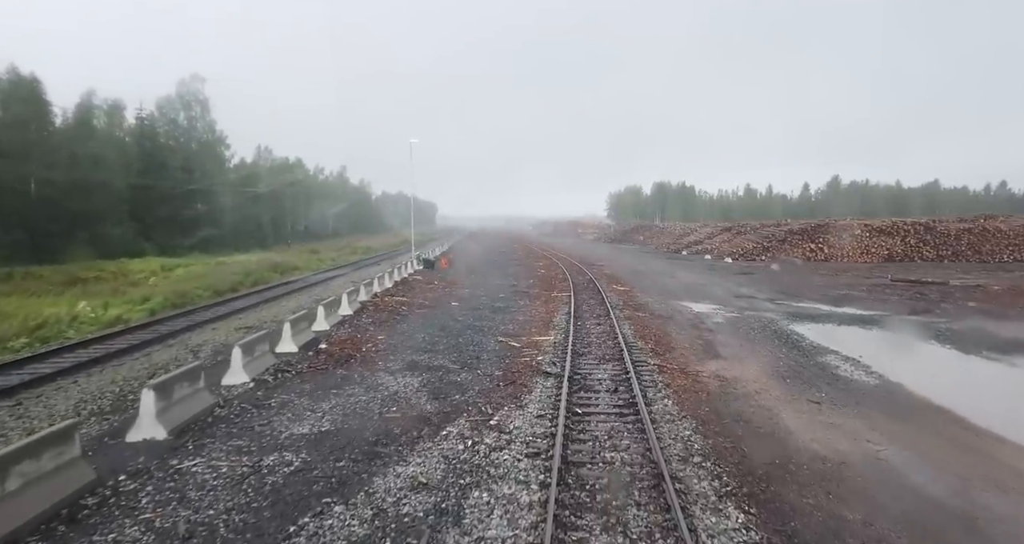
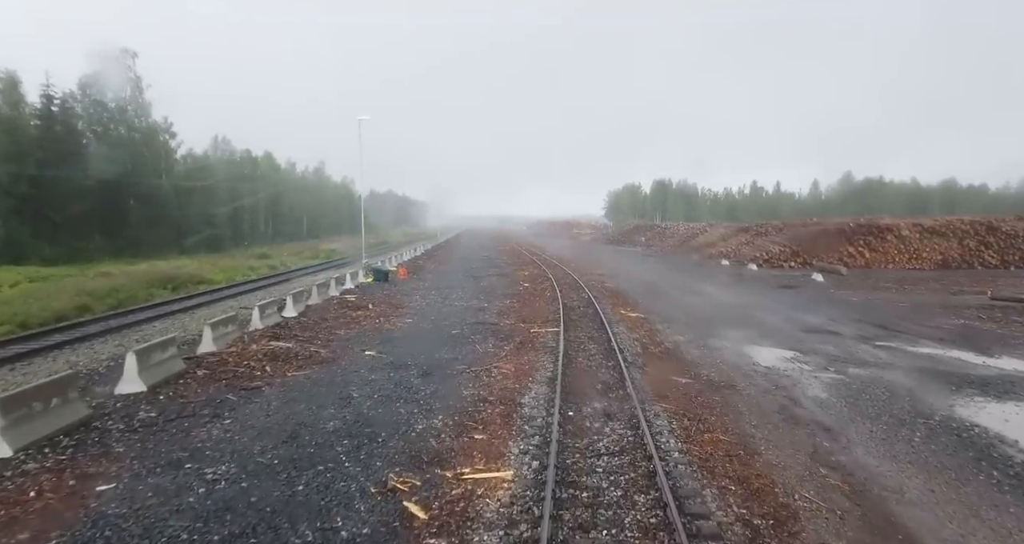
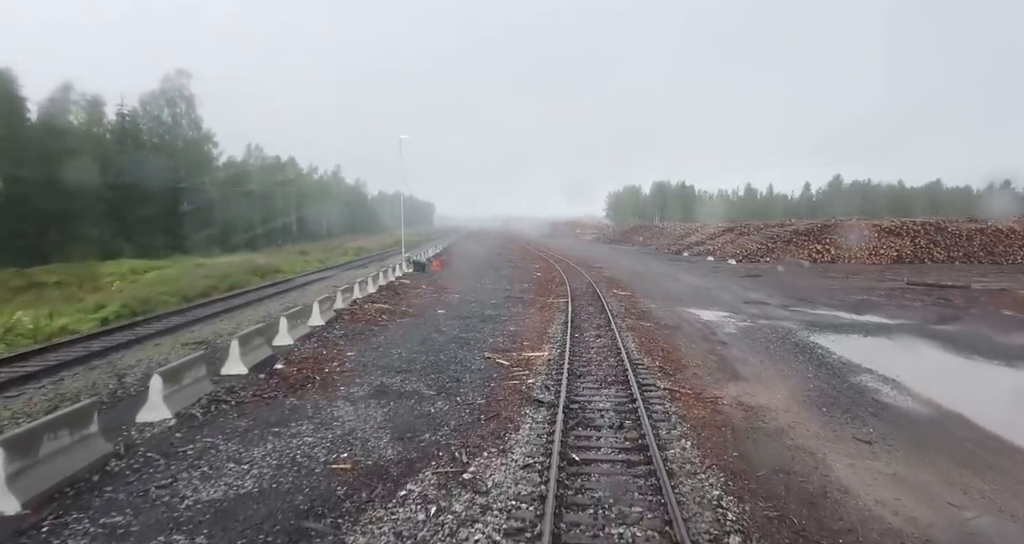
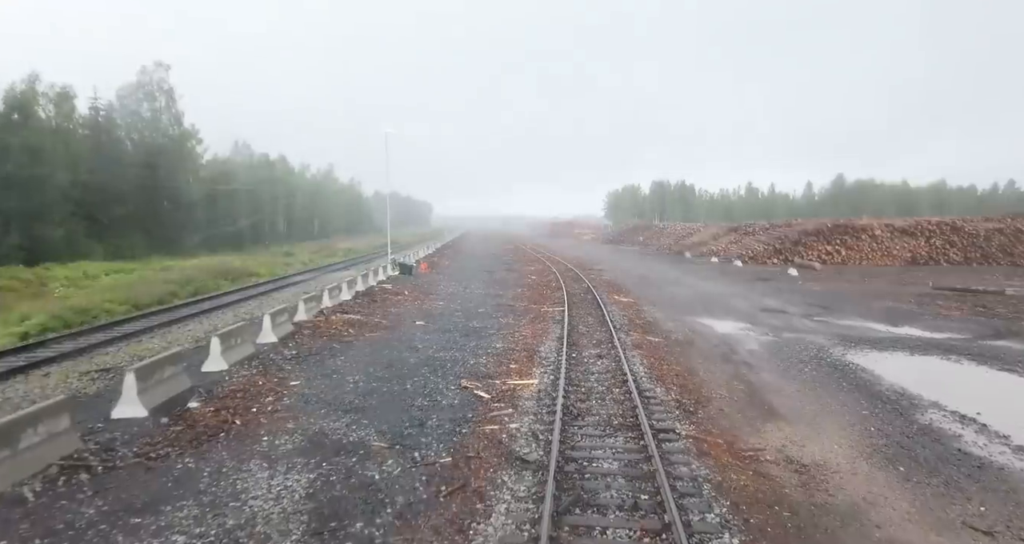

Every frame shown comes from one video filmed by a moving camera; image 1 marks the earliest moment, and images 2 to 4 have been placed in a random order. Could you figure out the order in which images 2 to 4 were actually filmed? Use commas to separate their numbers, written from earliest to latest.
3, 4, 2
